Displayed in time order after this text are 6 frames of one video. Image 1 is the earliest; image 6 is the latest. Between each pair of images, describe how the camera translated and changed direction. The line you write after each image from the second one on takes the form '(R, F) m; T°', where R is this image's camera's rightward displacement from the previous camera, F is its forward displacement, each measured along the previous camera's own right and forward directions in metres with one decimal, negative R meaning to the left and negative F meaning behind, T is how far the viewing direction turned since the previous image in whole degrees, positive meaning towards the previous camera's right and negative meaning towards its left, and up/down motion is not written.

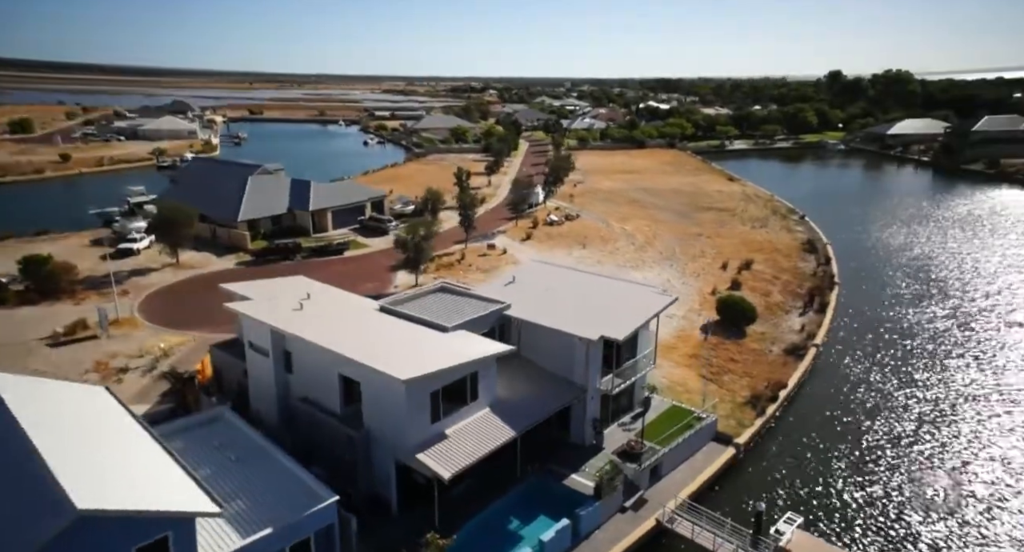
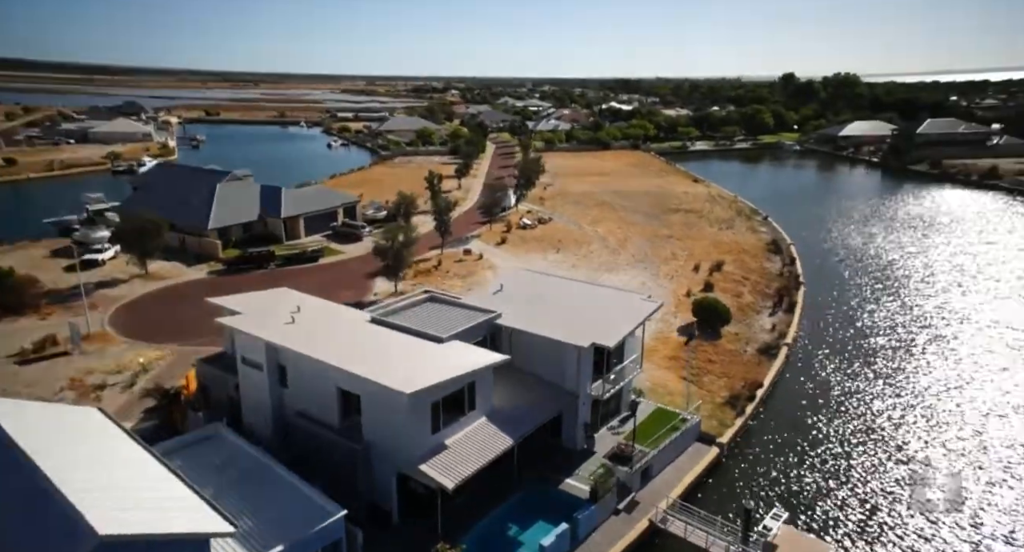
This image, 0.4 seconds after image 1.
(-0.9, -0.3) m; +4°
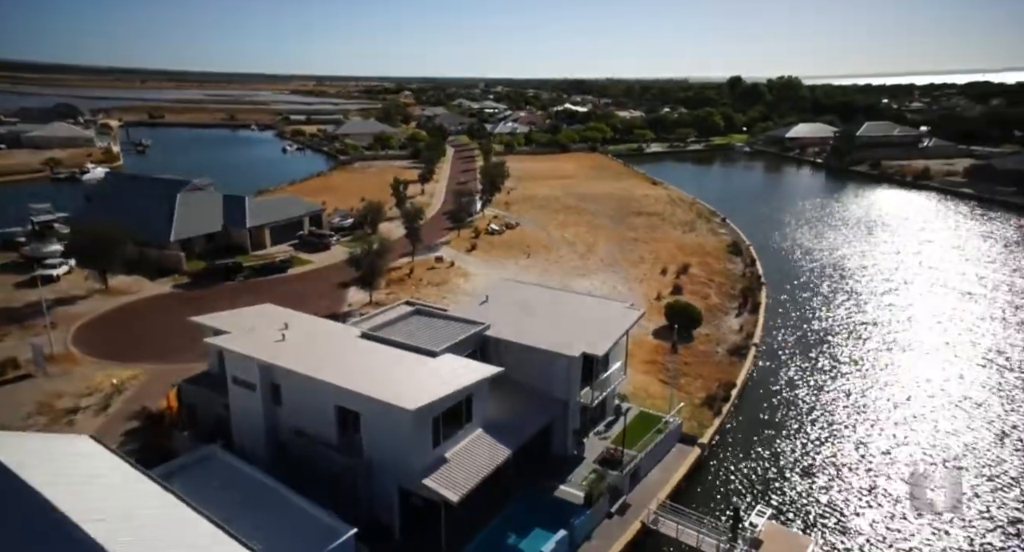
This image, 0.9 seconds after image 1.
(-1.1, -0.3) m; +4°
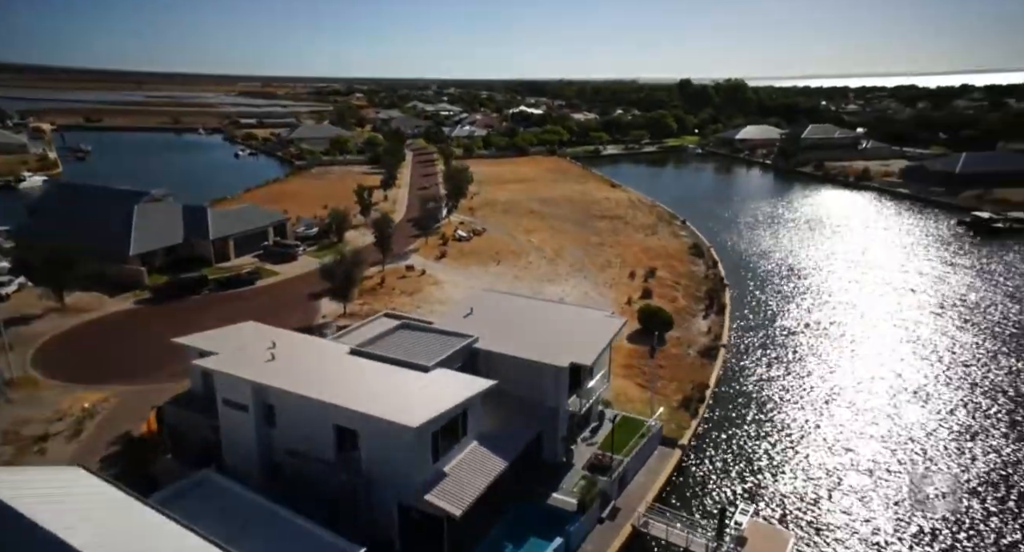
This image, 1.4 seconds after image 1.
(-1.1, -0.3) m; +4°
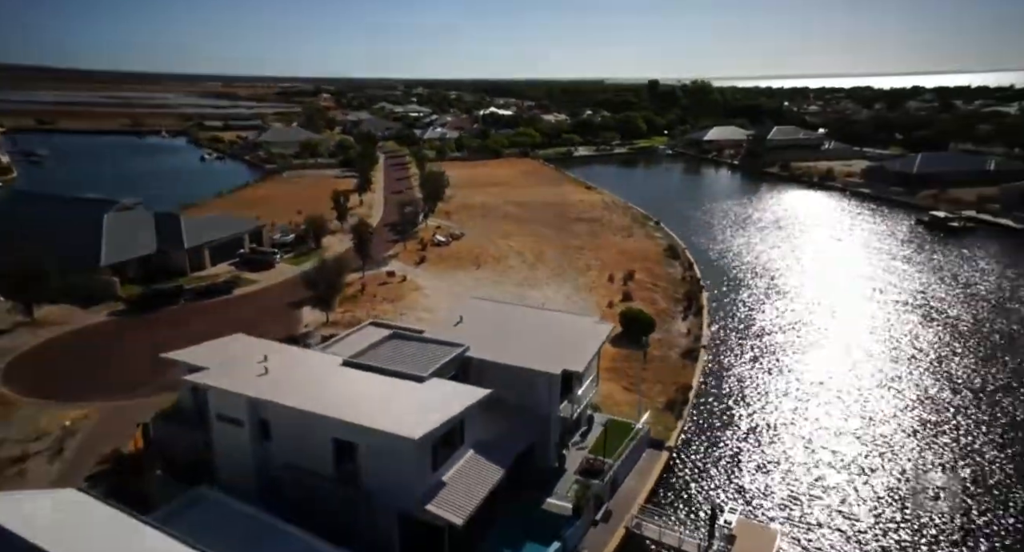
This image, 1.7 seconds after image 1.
(-0.7, -0.2) m; +3°
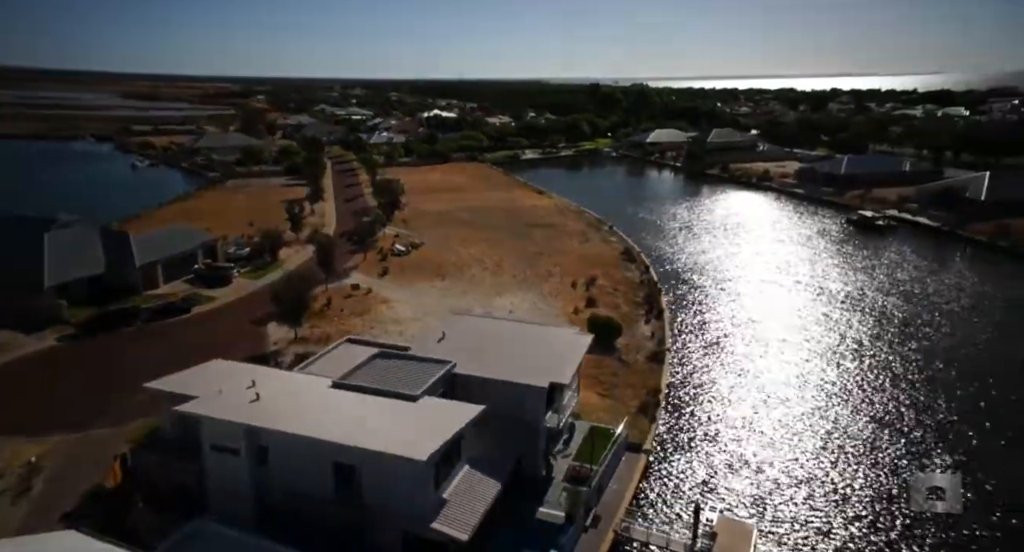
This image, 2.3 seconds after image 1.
(-1.5, -0.4) m; +5°
